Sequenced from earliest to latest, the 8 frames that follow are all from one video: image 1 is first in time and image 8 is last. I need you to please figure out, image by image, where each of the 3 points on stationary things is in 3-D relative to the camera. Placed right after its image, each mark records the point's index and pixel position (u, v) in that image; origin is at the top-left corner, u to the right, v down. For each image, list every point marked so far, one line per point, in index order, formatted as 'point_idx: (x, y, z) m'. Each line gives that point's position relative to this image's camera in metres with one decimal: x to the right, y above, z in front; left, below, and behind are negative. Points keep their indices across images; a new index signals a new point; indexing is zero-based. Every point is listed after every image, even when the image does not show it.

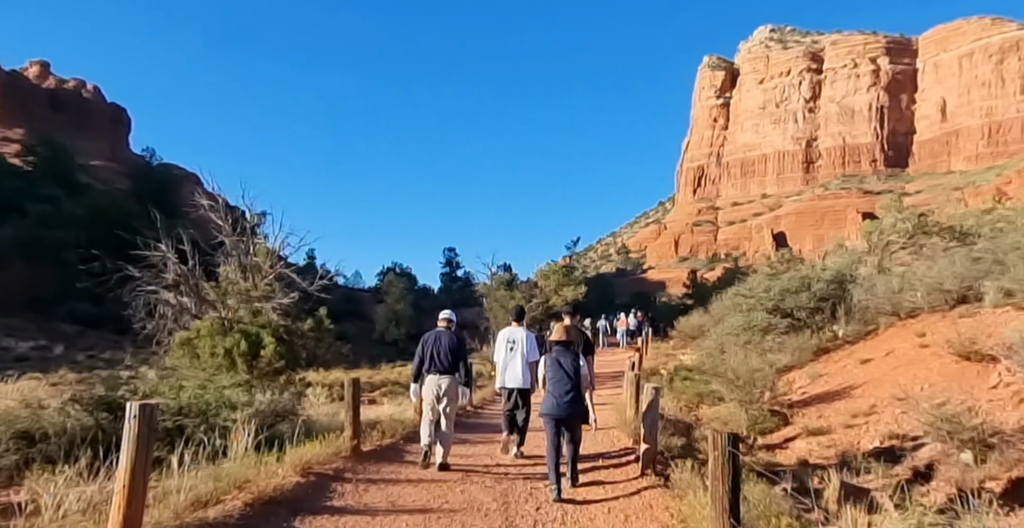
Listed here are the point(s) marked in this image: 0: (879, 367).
0: (+5.8, -1.6, +11.2) m
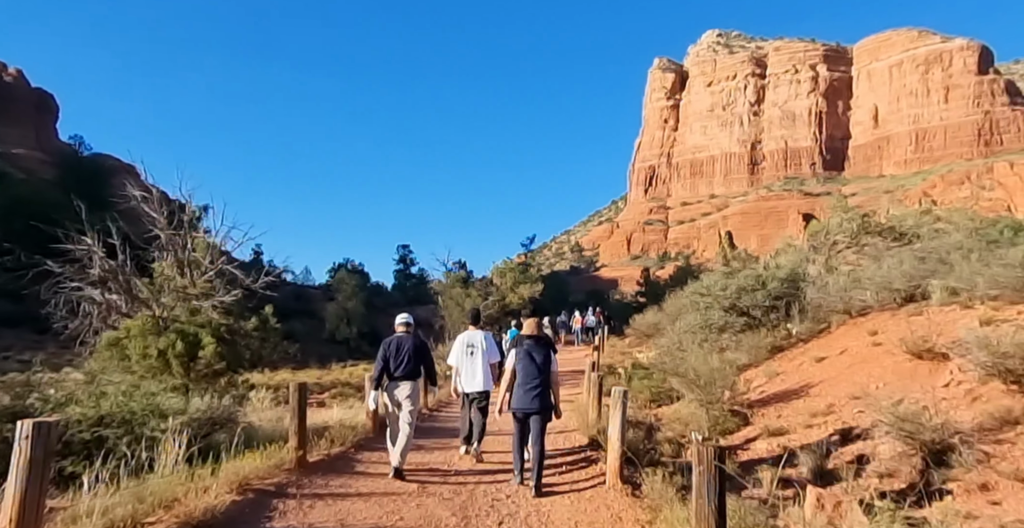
0: (+5.1, -1.6, +11.2) m
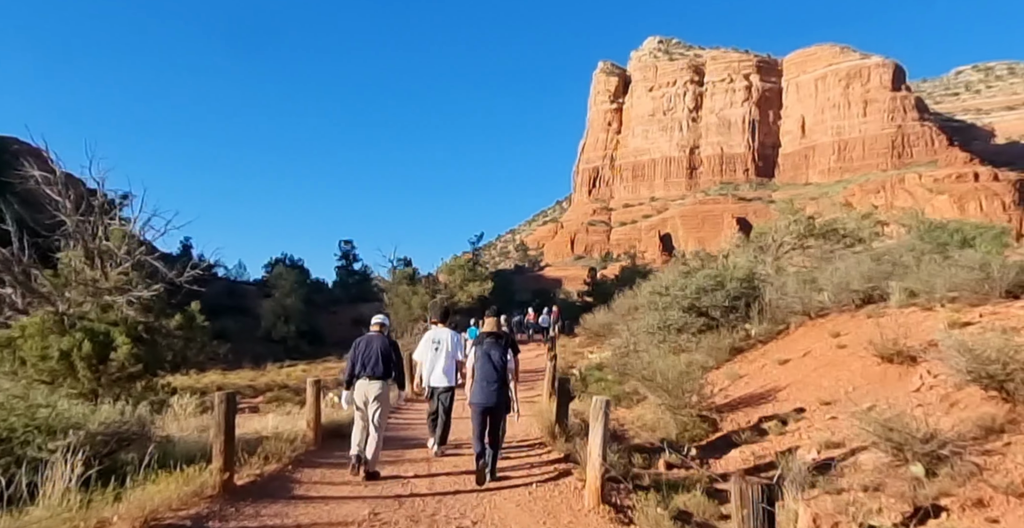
0: (+4.4, -1.6, +10.8) m
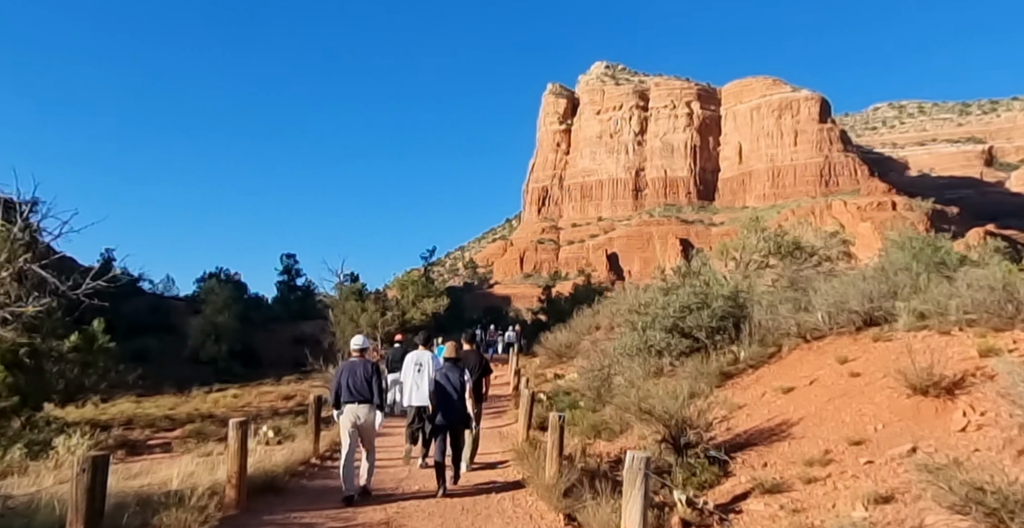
0: (+4.0, -1.8, +9.5) m
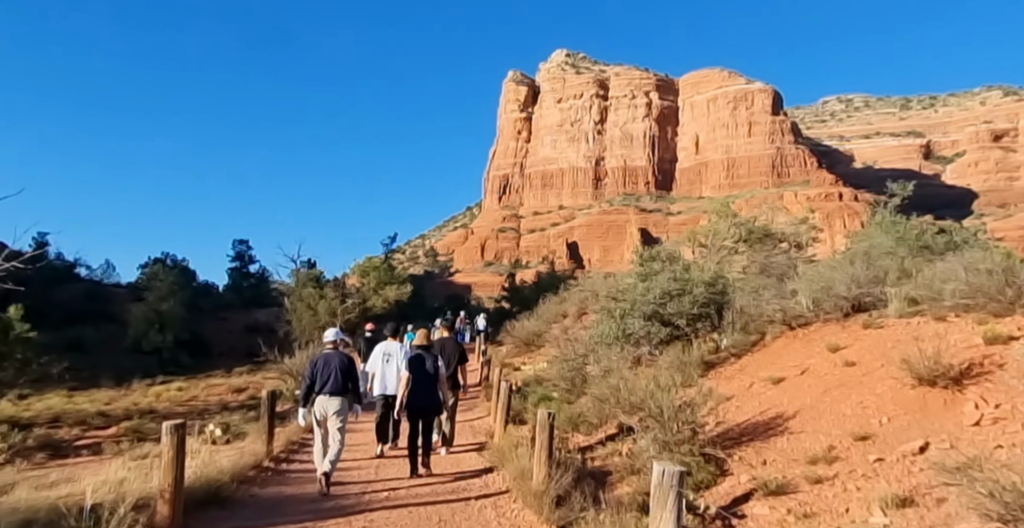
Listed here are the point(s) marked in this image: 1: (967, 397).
0: (+3.7, -1.6, +9.0) m
1: (+4.7, -1.4, +7.2) m
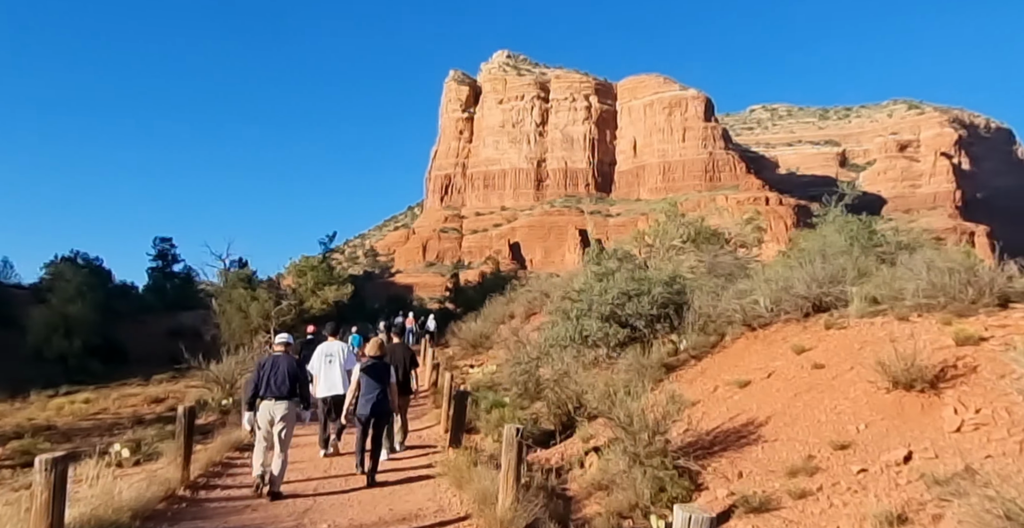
0: (+3.1, -1.6, +8.6) m
1: (+4.3, -1.3, +6.9) m
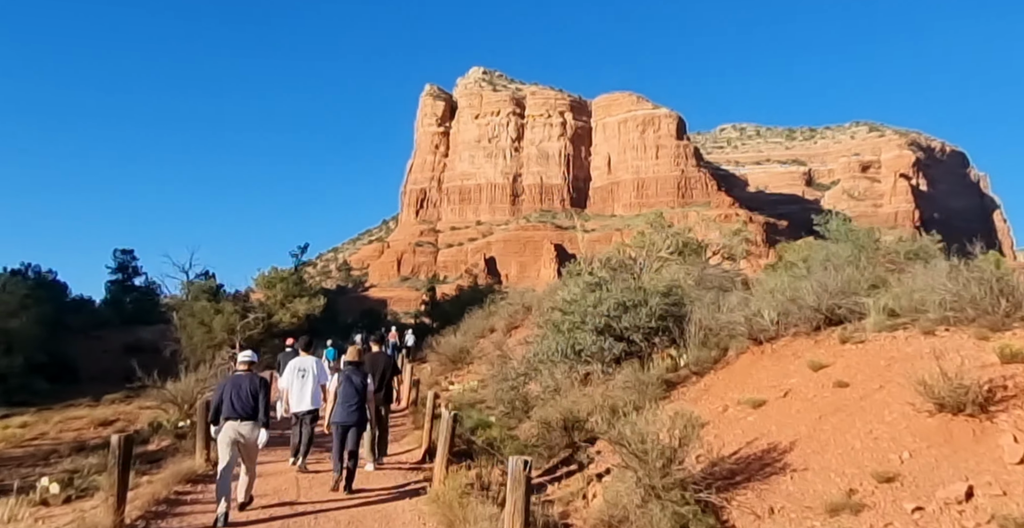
0: (+3.0, -1.7, +7.7) m
1: (+4.2, -1.4, +6.1) m
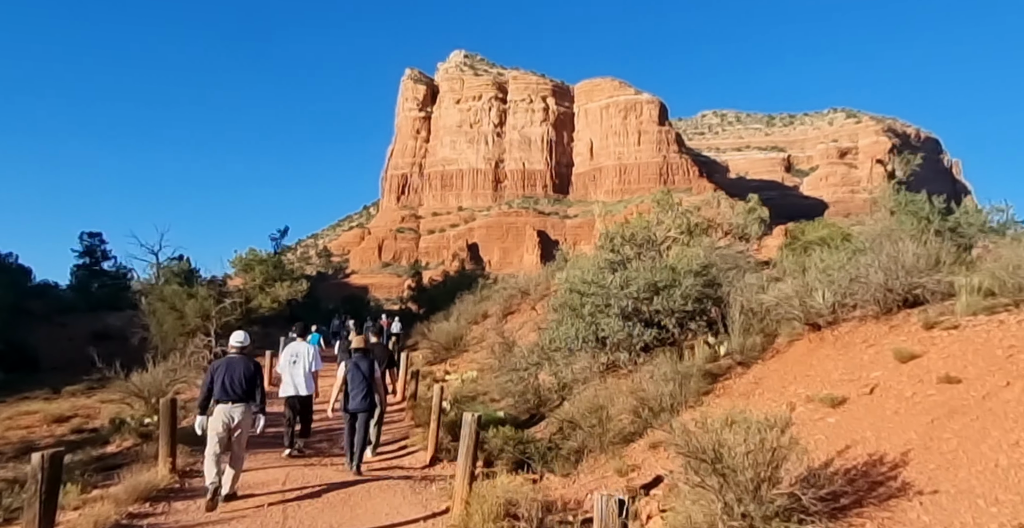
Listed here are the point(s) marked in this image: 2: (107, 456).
0: (+3.4, -1.4, +6.3) m
1: (+4.6, -1.1, +4.7) m
2: (-6.3, -3.0, +11.1) m
